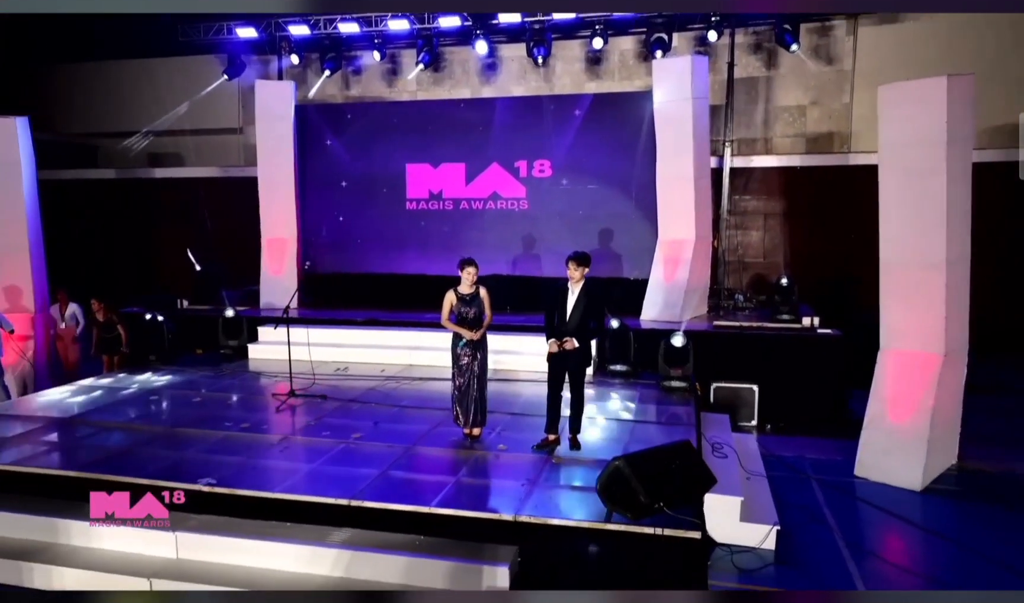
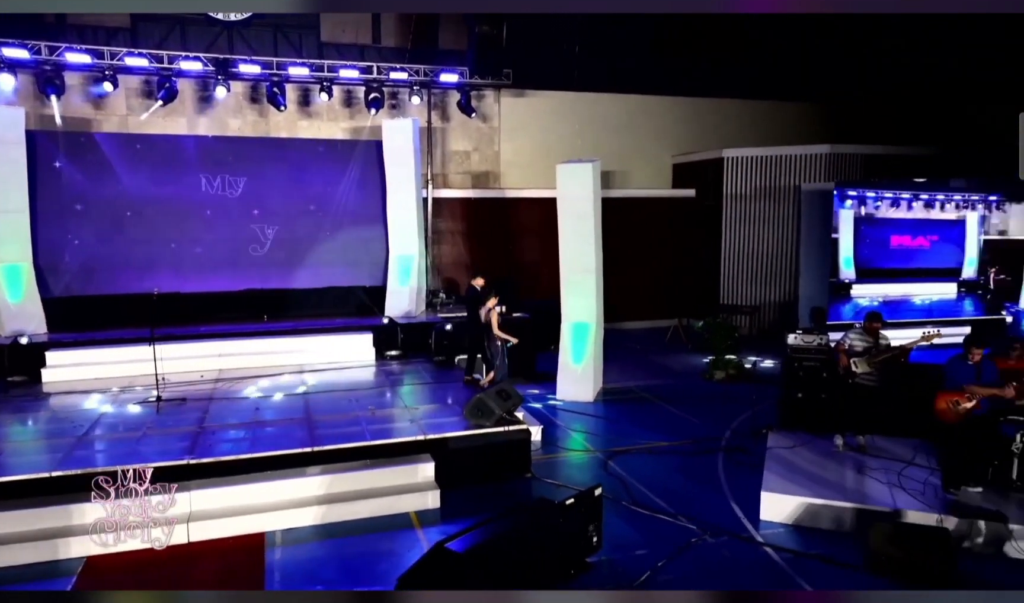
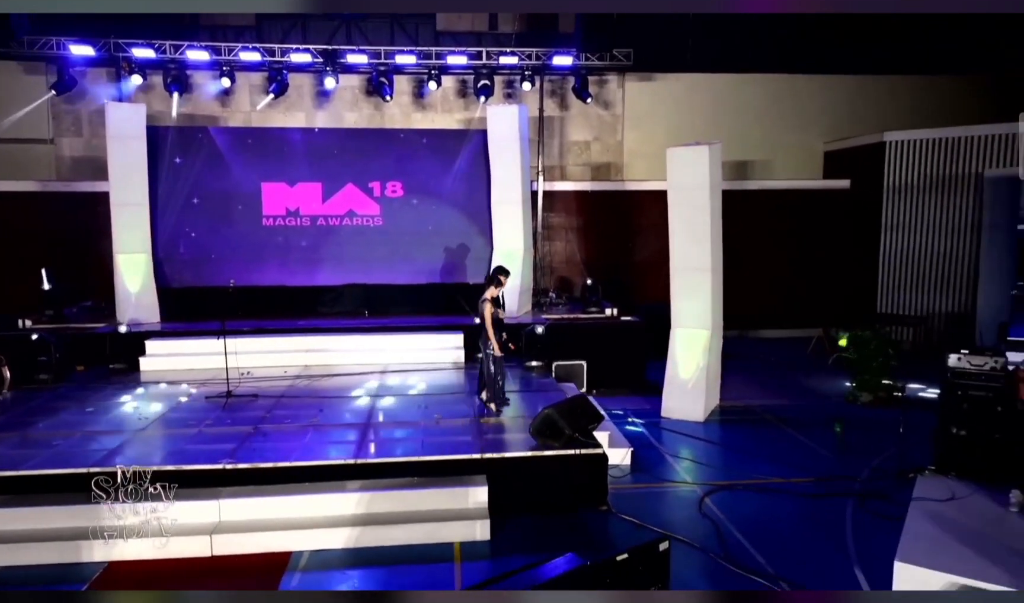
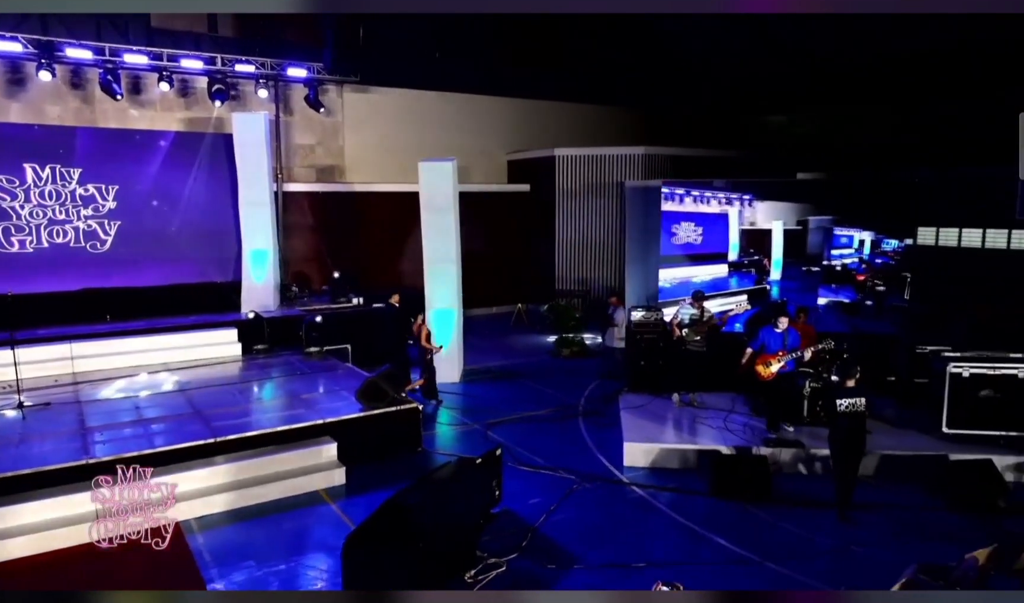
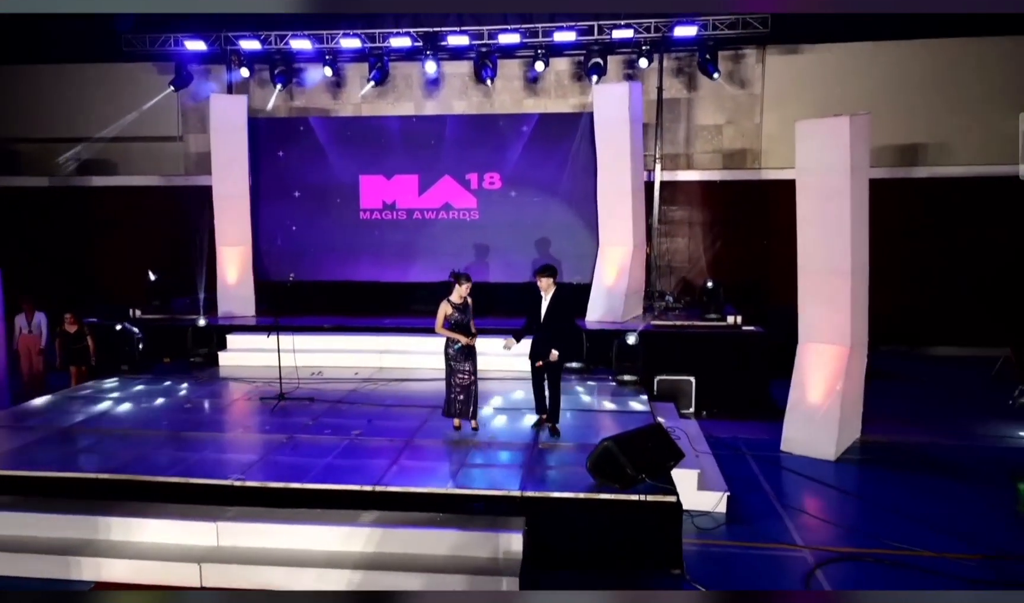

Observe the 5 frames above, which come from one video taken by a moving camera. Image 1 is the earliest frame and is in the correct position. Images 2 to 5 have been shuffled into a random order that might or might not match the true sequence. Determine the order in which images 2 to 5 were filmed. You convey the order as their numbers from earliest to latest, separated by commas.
5, 3, 2, 4
